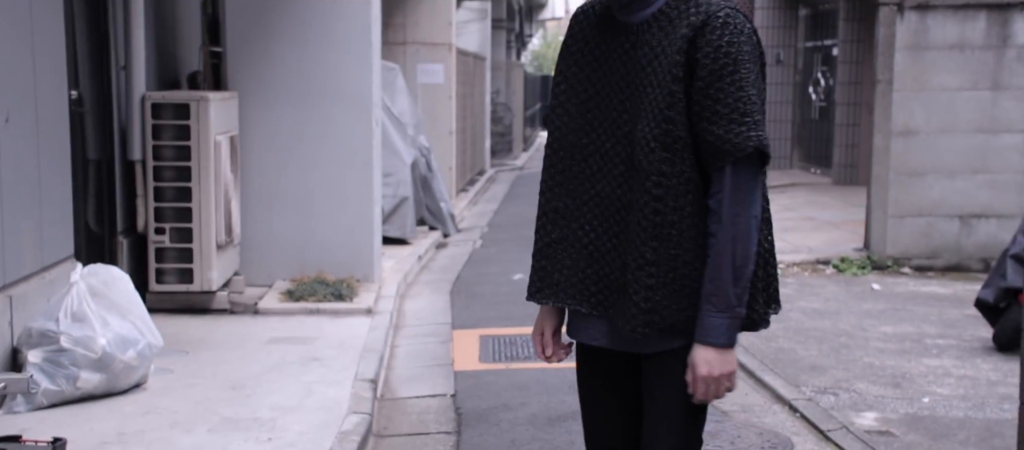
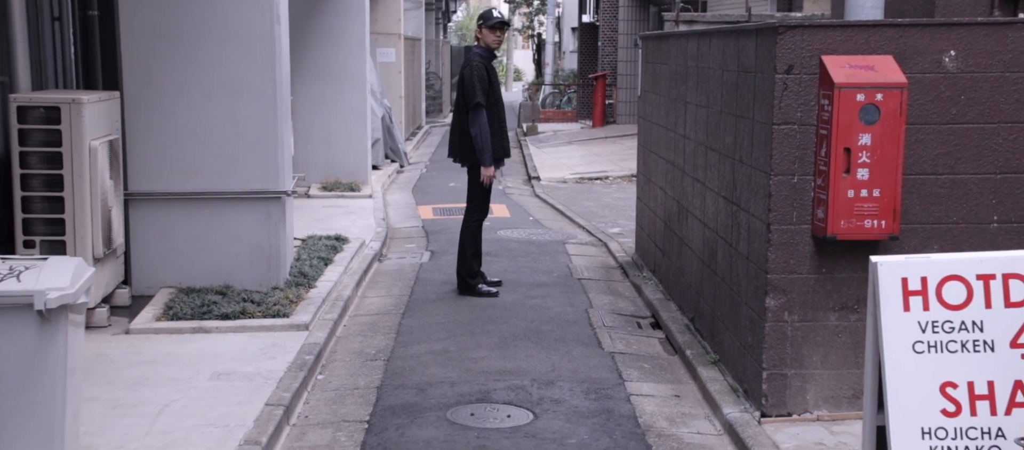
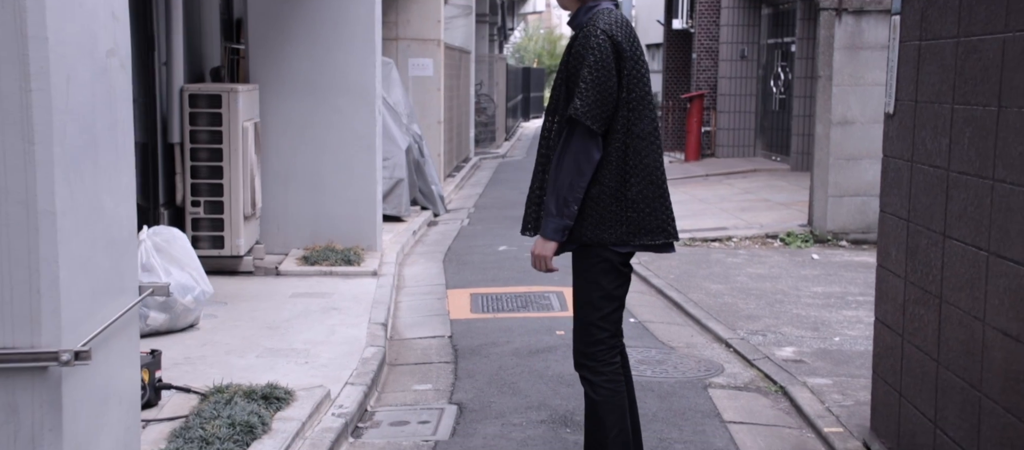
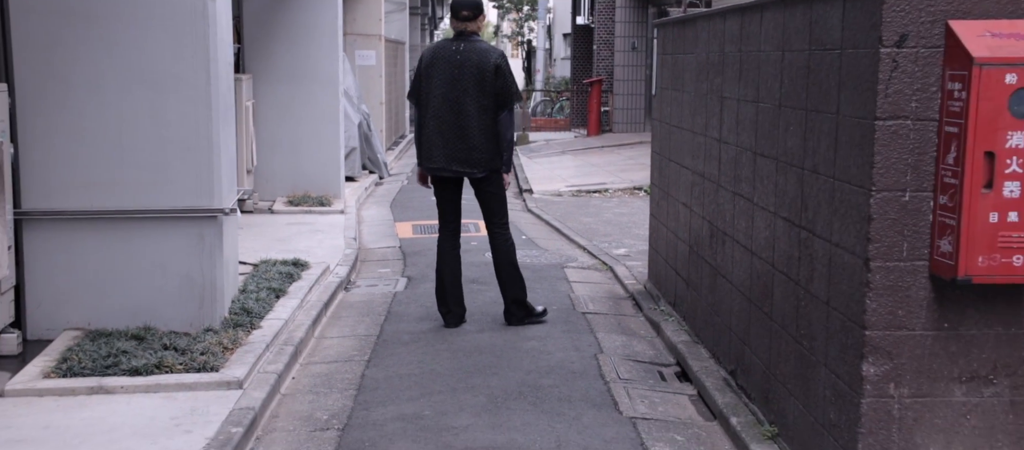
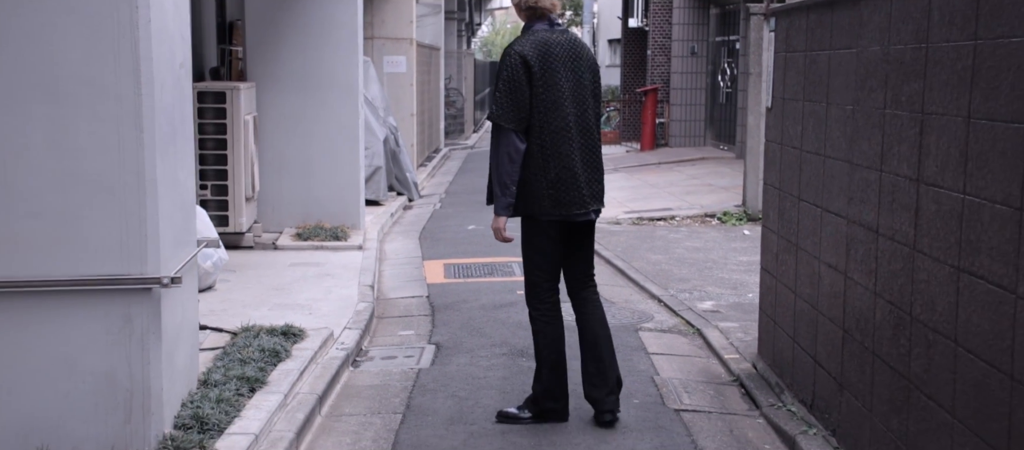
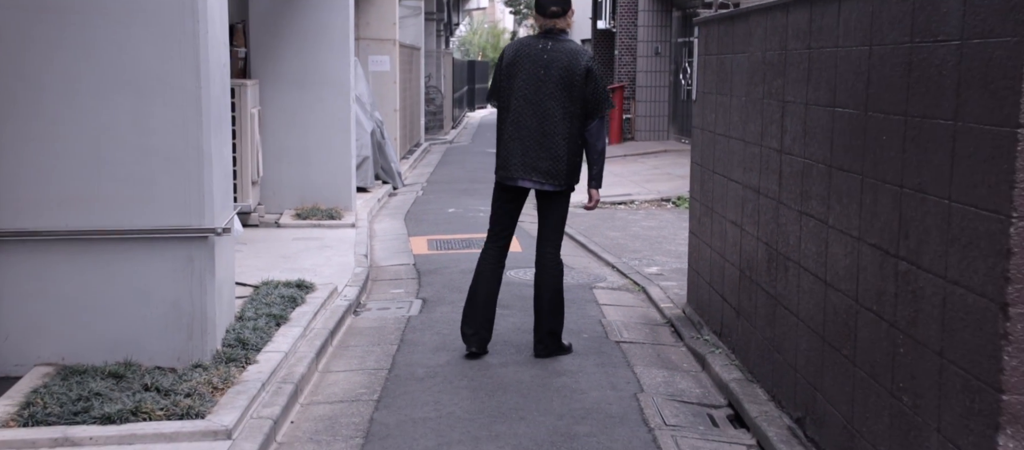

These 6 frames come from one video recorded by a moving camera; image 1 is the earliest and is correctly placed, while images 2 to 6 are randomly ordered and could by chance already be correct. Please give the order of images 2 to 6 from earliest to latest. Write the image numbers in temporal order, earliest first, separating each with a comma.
3, 5, 6, 4, 2
